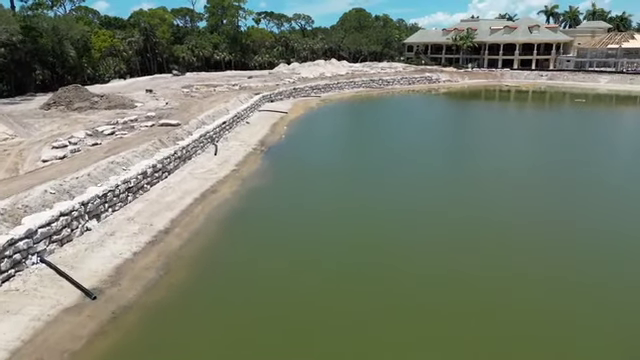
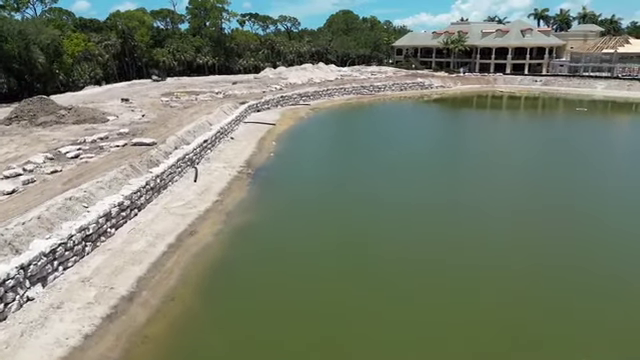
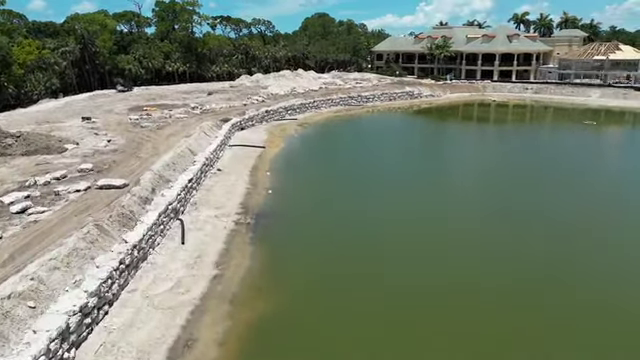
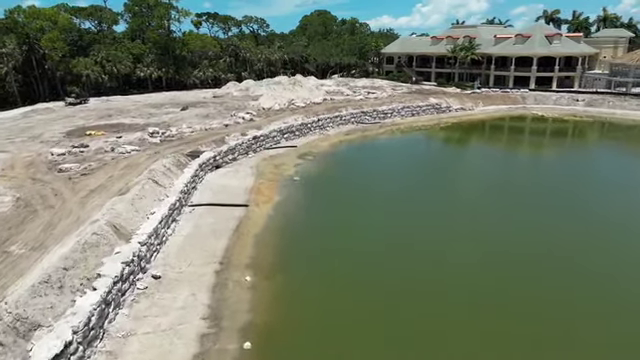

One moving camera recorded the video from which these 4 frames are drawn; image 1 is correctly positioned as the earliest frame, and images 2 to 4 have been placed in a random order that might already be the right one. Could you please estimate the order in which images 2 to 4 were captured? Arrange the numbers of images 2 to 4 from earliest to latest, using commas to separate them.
2, 3, 4
